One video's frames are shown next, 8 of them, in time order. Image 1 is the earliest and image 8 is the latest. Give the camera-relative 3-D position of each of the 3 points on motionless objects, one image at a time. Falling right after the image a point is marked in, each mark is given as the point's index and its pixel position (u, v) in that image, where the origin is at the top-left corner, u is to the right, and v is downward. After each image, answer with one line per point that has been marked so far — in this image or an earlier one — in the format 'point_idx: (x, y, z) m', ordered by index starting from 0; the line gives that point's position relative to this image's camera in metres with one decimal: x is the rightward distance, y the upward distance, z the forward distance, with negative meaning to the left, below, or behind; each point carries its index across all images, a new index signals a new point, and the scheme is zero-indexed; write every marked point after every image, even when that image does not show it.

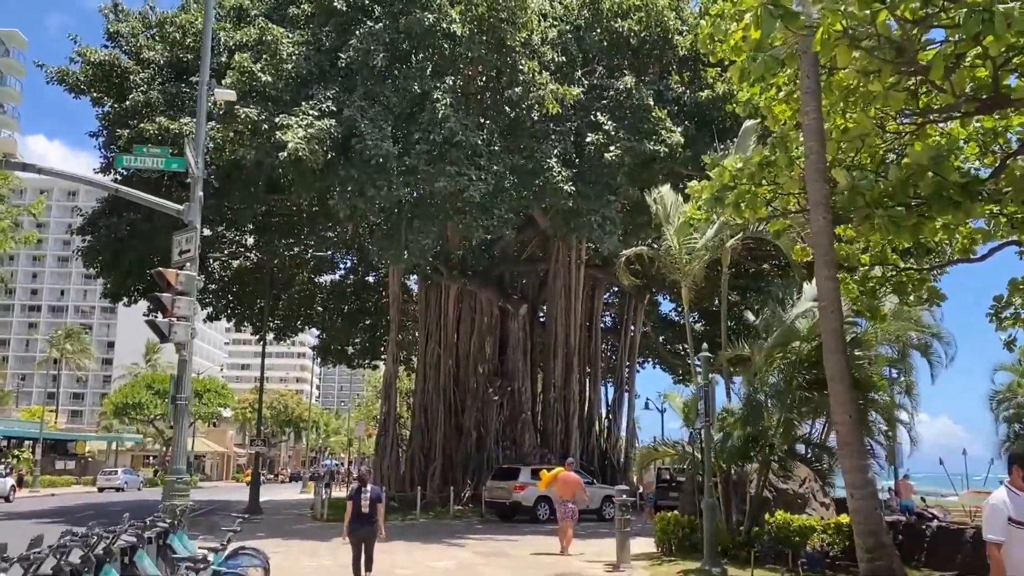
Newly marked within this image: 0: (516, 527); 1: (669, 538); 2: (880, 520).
0: (+0.1, -4.8, +19.5) m
1: (+2.1, -3.4, +13.2) m
2: (+2.9, -1.8, +7.6) m
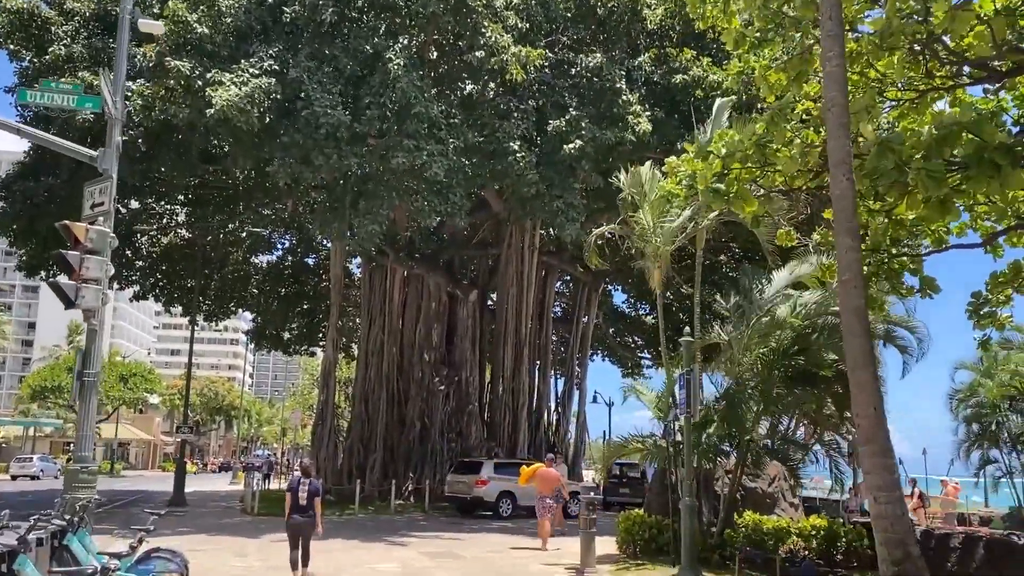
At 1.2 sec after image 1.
0: (-0.9, -4.4, +18.3) m
1: (+1.5, -3.1, +12.2) m
2: (+2.7, -1.6, +6.6) m
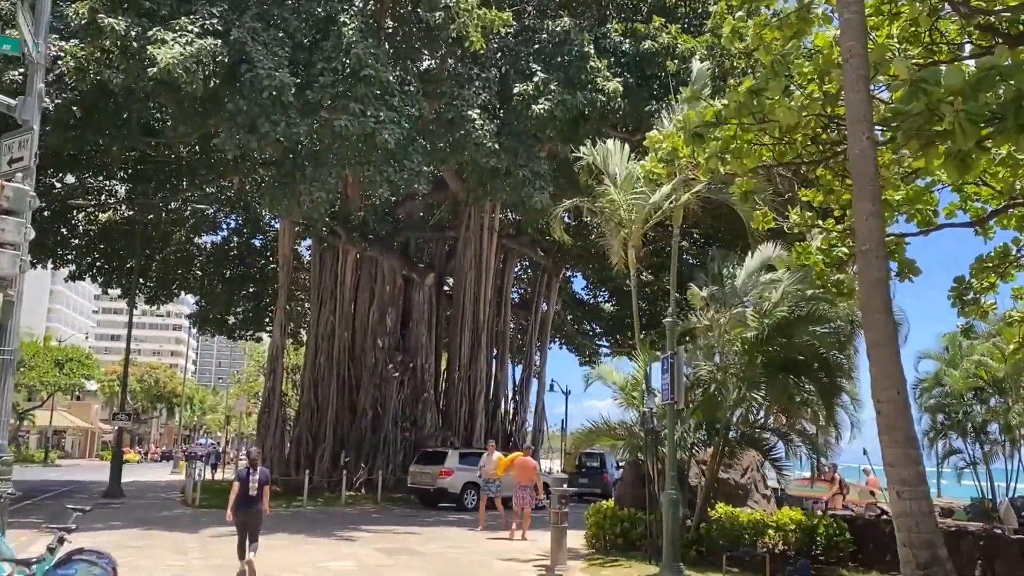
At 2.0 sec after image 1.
0: (-1.7, -4.1, +17.4) m
1: (+1.1, -2.9, +11.4) m
2: (+2.5, -1.4, +5.9) m
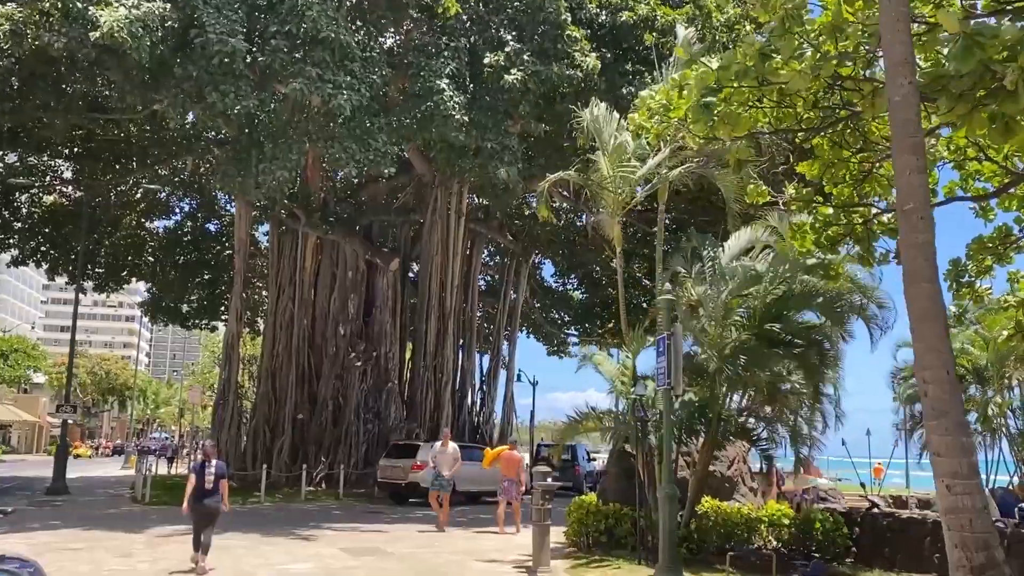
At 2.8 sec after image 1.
0: (-2.2, -3.8, +16.5) m
1: (+0.8, -2.7, +10.7) m
2: (+2.5, -1.2, +5.1) m
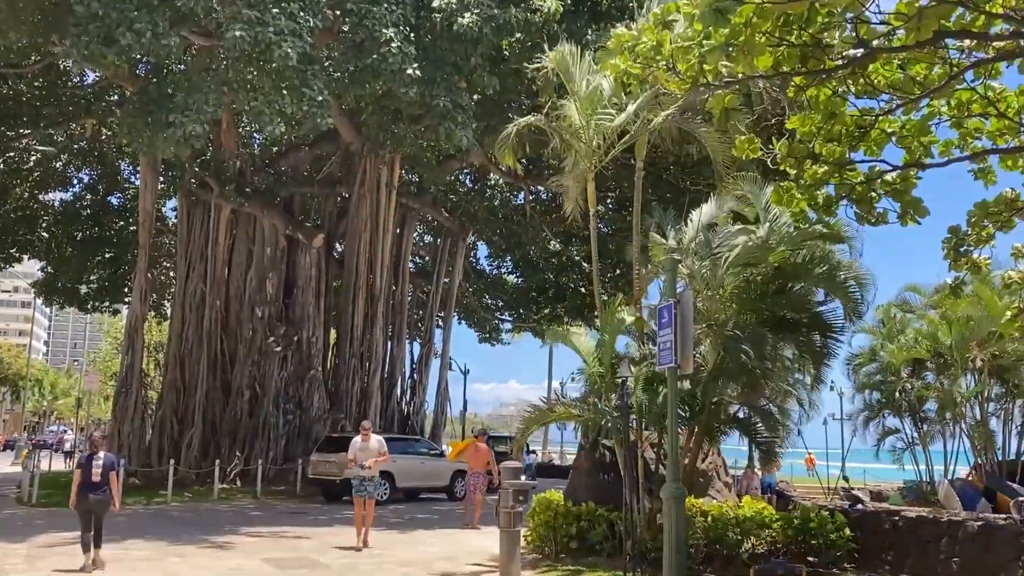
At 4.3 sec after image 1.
0: (-3.1, -3.4, +14.8) m
1: (+0.4, -2.3, +9.2) m
2: (+2.6, -1.0, +3.8) m
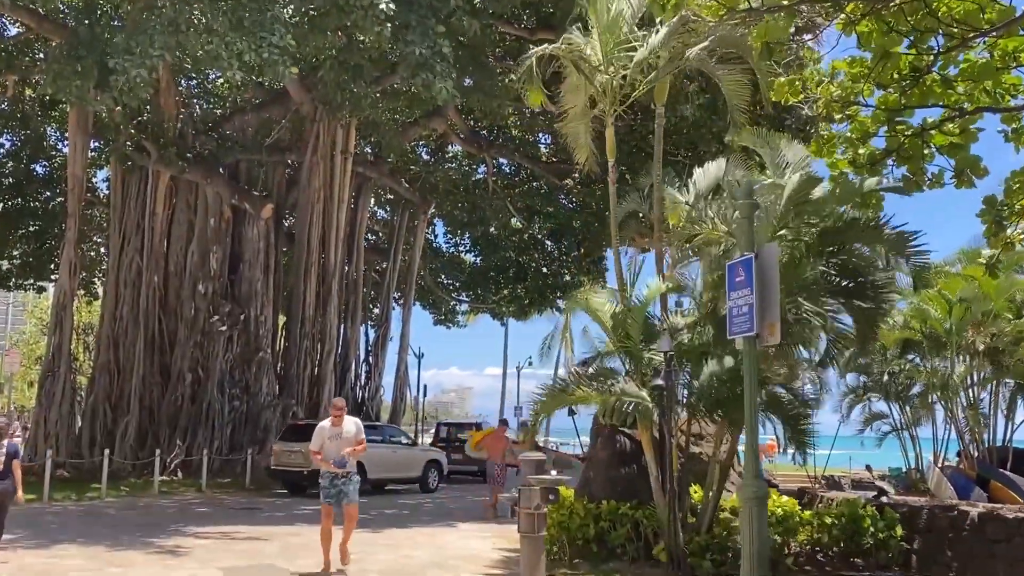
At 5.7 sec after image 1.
0: (-3.4, -3.0, +13.3) m
1: (+0.5, -2.0, +7.9) m
2: (+3.0, -0.7, +2.7) m
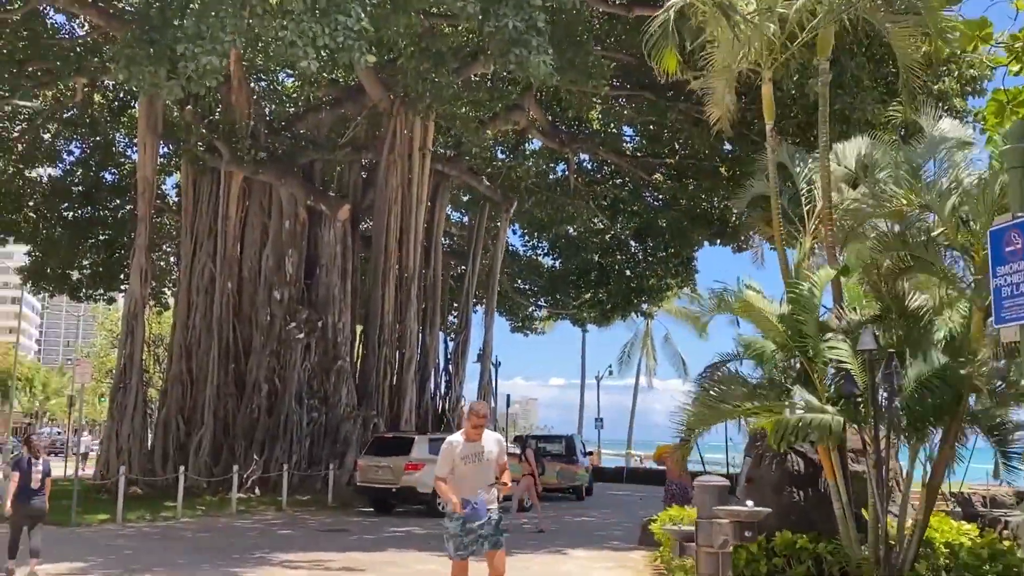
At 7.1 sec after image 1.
0: (-2.1, -3.0, +12.2) m
1: (+1.5, -1.9, +6.6) m
2: (+3.7, -0.6, +1.2) m
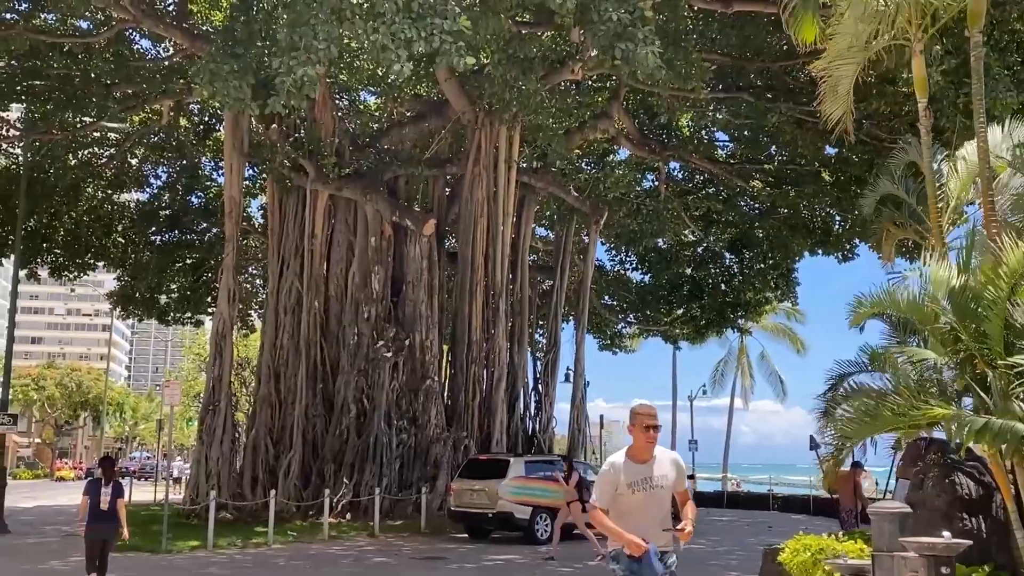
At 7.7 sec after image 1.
0: (-0.8, -3.2, +11.6) m
1: (+2.3, -1.9, +5.8) m
2: (+4.0, -0.4, +0.3) m
